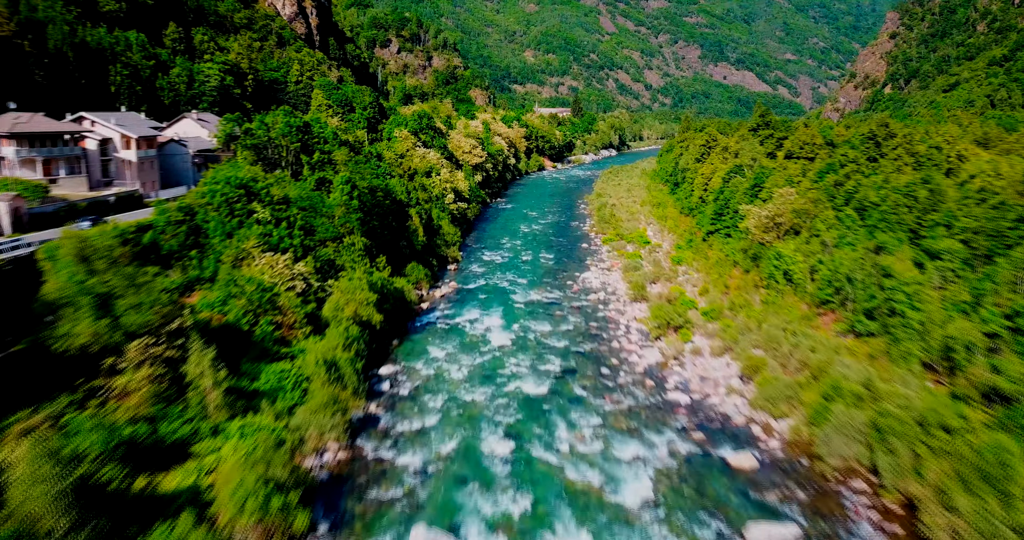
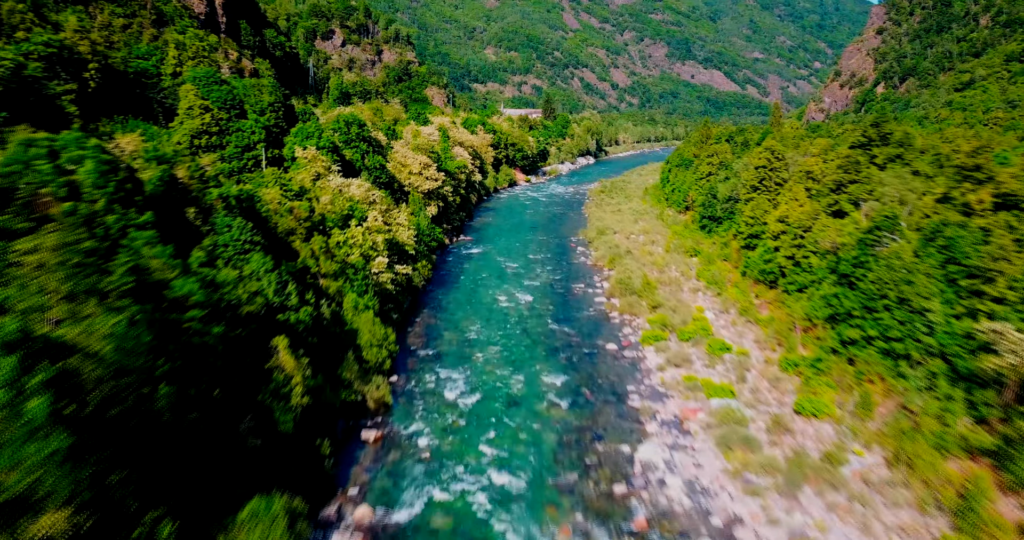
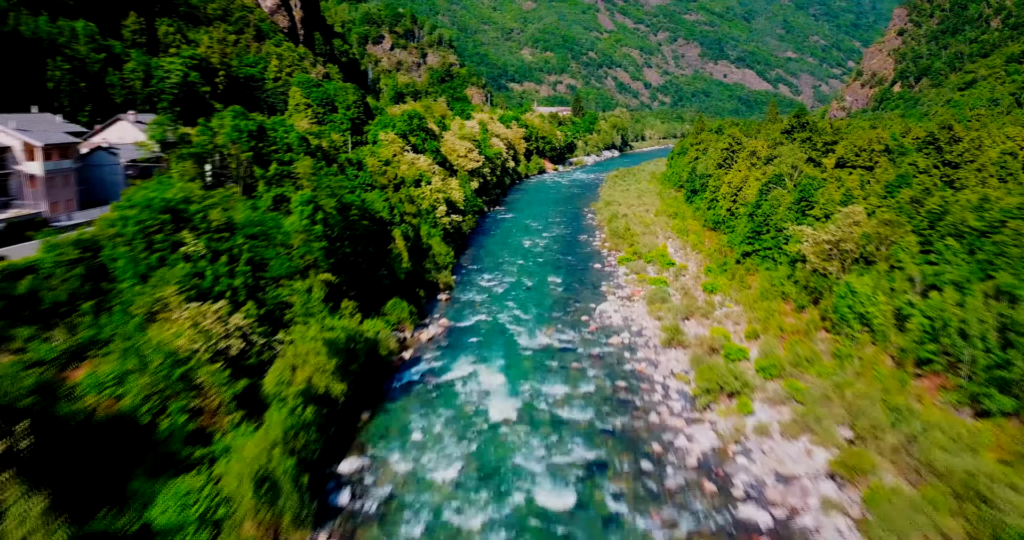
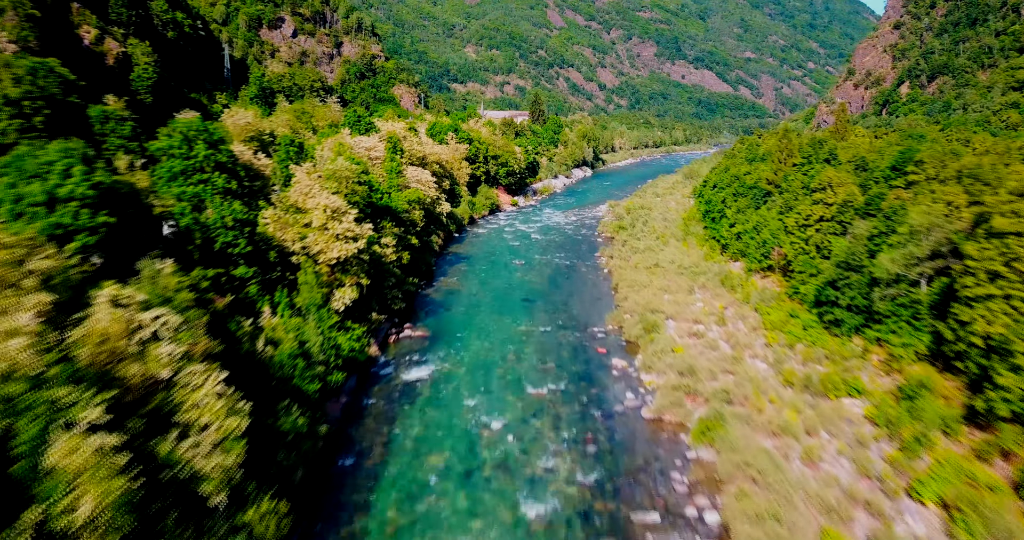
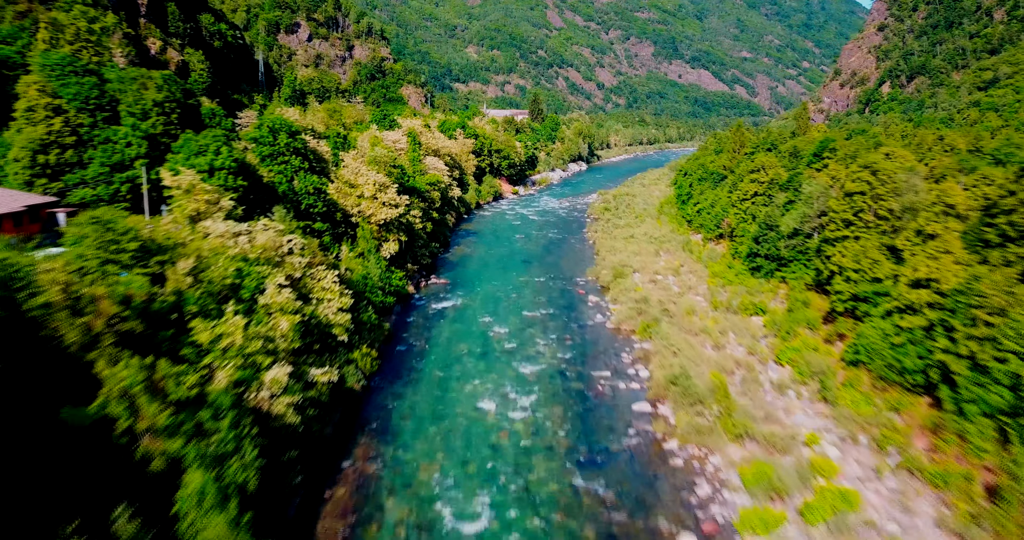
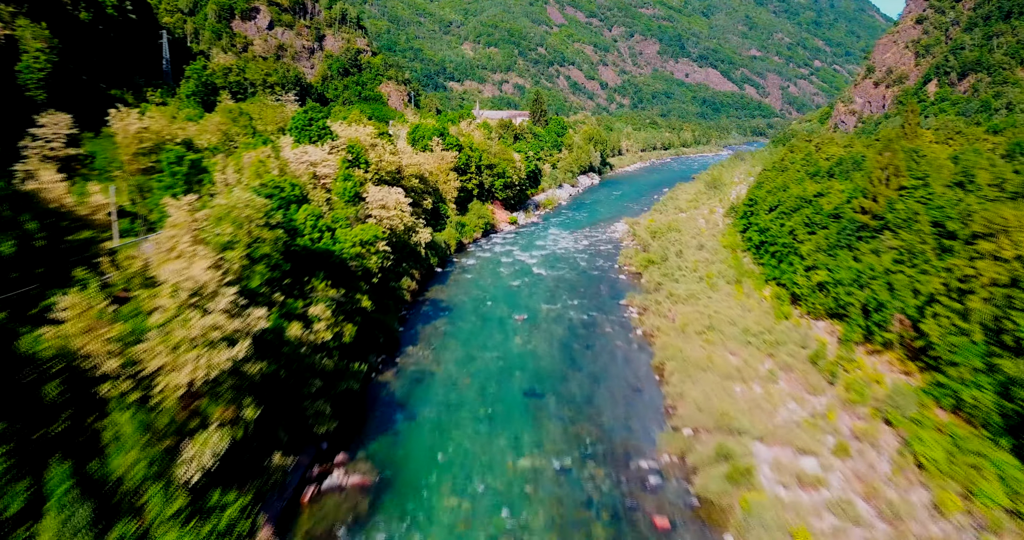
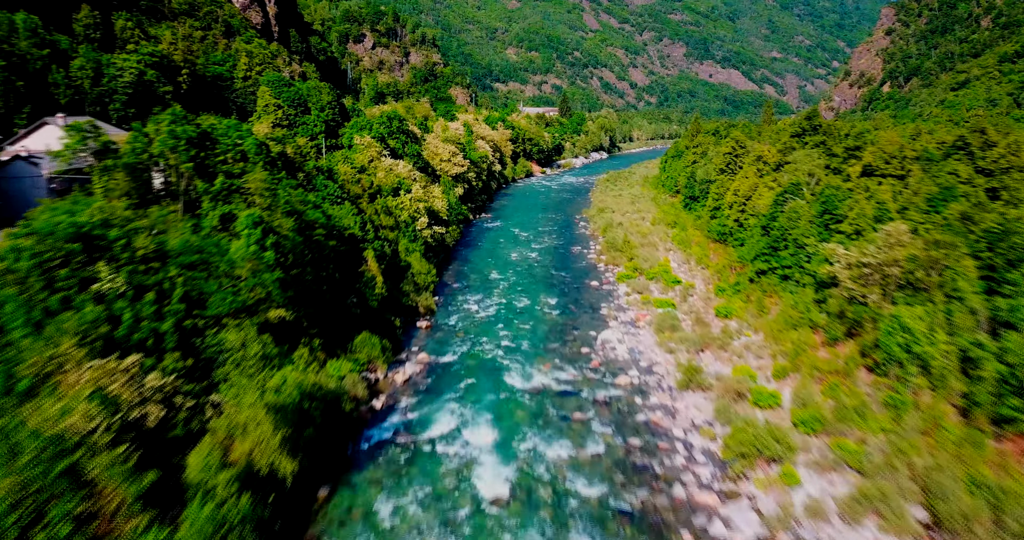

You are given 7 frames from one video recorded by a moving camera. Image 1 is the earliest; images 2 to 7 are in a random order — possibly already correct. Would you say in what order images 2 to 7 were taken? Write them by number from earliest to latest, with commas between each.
3, 7, 2, 5, 4, 6
